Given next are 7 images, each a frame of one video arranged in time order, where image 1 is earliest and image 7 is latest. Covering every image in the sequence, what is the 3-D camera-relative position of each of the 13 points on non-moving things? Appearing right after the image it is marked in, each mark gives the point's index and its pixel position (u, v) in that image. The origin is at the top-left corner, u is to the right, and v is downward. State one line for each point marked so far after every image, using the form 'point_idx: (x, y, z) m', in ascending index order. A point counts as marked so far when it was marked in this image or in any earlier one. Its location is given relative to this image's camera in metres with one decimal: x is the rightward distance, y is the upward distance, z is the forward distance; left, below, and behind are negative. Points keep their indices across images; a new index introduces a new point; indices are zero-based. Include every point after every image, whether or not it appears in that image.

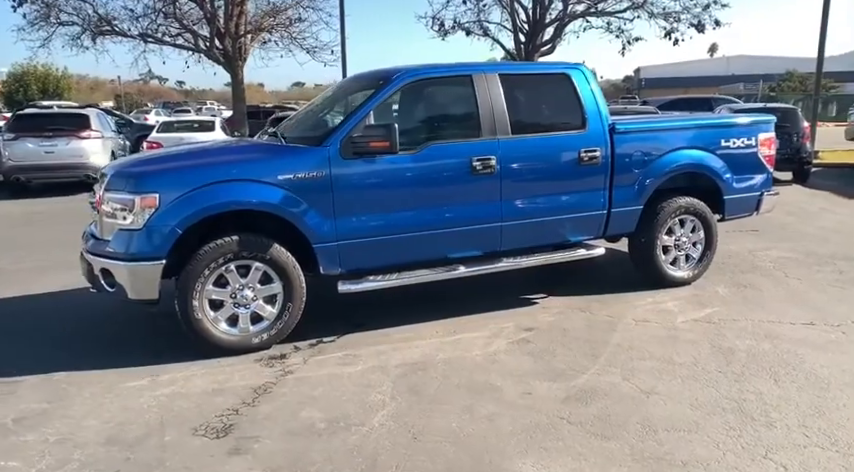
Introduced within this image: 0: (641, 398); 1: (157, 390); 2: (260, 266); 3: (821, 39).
0: (+1.3, -0.9, +3.8) m
1: (-1.7, -1.0, +4.1) m
2: (-1.2, -0.2, +4.6) m
3: (+10.1, +5.0, +16.8) m
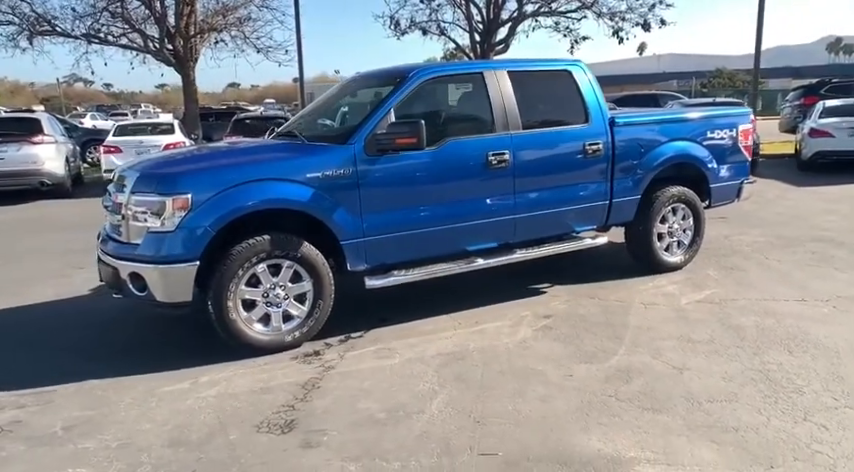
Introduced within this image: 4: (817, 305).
0: (+1.5, -0.9, +4.1) m
1: (-1.4, -1.0, +4.1) m
2: (-1.0, -0.2, +4.6) m
3: (+9.0, +5.4, +17.8) m
4: (+3.2, -0.6, +5.3) m
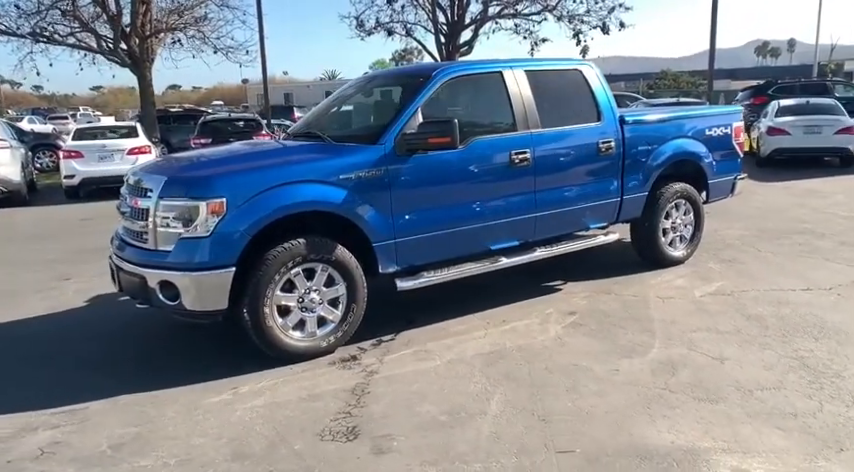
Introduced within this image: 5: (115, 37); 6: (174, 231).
0: (+1.9, -0.8, +4.2) m
1: (-1.1, -1.0, +3.9) m
2: (-0.7, -0.2, +4.5) m
3: (+8.0, +5.5, +18.5) m
4: (+3.4, -0.5, +5.5) m
5: (-8.2, +5.2, +17.2) m
6: (-1.6, 0.0, +4.2) m
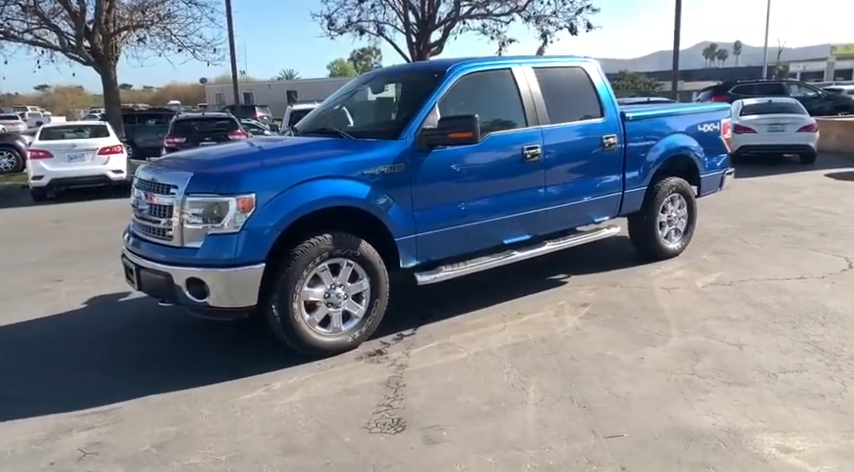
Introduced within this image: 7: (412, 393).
0: (+2.0, -0.8, +4.3) m
1: (-0.8, -1.0, +3.9) m
2: (-0.5, -0.2, +4.5) m
3: (+7.1, +5.7, +19.0) m
4: (+3.5, -0.4, +5.8) m
5: (-8.9, +5.1, +16.7) m
6: (-1.4, +0.1, +4.1) m
7: (-0.1, -0.9, +3.9) m
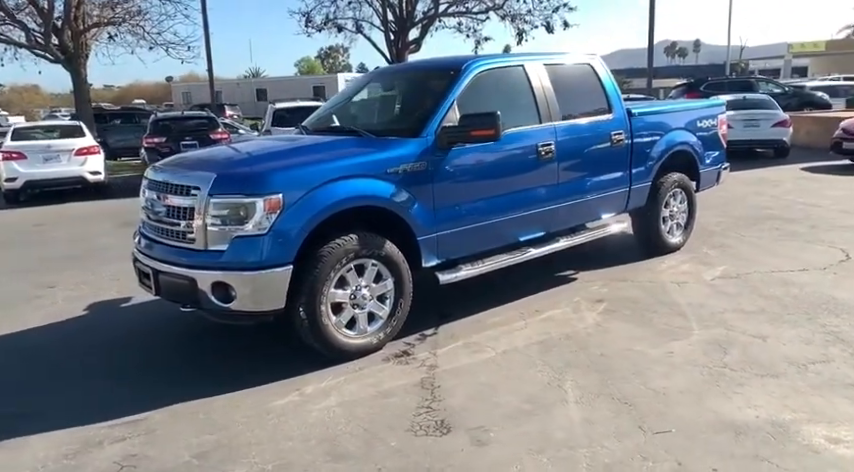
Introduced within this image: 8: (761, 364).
0: (+2.2, -0.7, +4.4) m
1: (-0.6, -1.0, +3.8) m
2: (-0.3, -0.2, +4.4) m
3: (+6.5, +5.8, +19.3) m
4: (+3.6, -0.3, +5.9) m
5: (-9.4, +5.1, +16.2) m
6: (-1.2, 0.0, +4.0) m
7: (+0.1, -0.9, +3.8) m
8: (+2.1, -0.8, +4.1) m
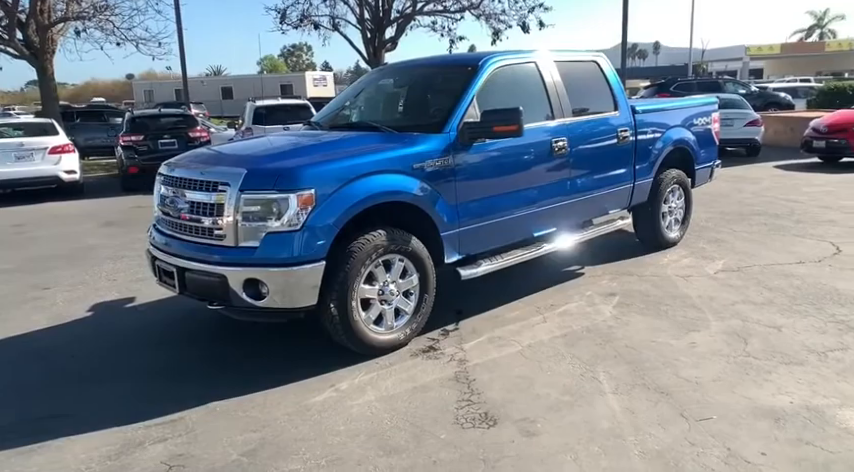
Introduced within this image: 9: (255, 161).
0: (+2.4, -0.7, +4.5) m
1: (-0.4, -0.9, +3.8) m
2: (-0.2, -0.2, +4.4) m
3: (+5.8, +5.9, +19.6) m
4: (+3.7, -0.3, +6.1) m
5: (-9.9, +5.0, +15.6) m
6: (-1.0, +0.1, +4.0) m
7: (+0.4, -0.9, +3.9) m
8: (+2.3, -0.7, +4.2) m
9: (-1.1, +0.5, +4.2) m
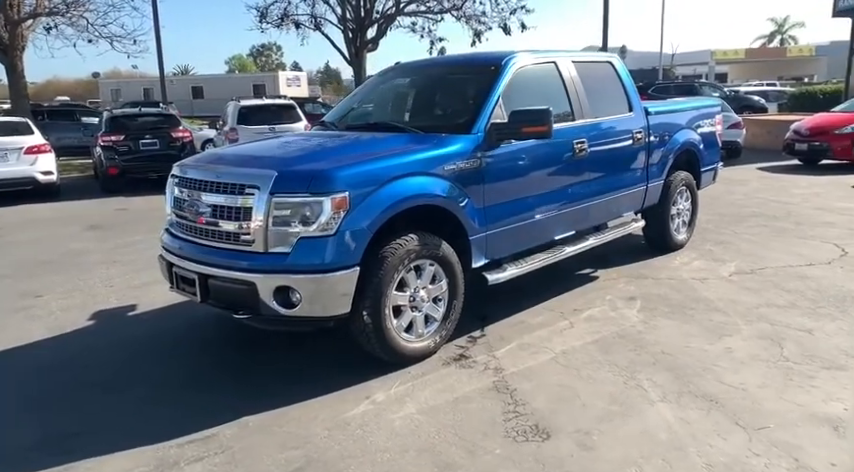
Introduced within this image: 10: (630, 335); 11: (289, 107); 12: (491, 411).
0: (+2.6, -0.7, +4.5) m
1: (-0.2, -1.0, +3.6) m
2: (0.0, -0.2, +4.3) m
3: (+5.2, +5.9, +19.8) m
4: (+3.8, -0.3, +6.2) m
5: (-10.3, +4.9, +15.0) m
6: (-0.8, 0.0, +3.8) m
7: (+0.6, -0.9, +3.7) m
8: (+2.5, -0.8, +4.2) m
9: (-0.9, +0.4, +4.0) m
10: (+1.4, -0.7, +4.6) m
11: (-2.9, +2.7, +13.9) m
12: (+0.3, -1.0, +3.6) m
